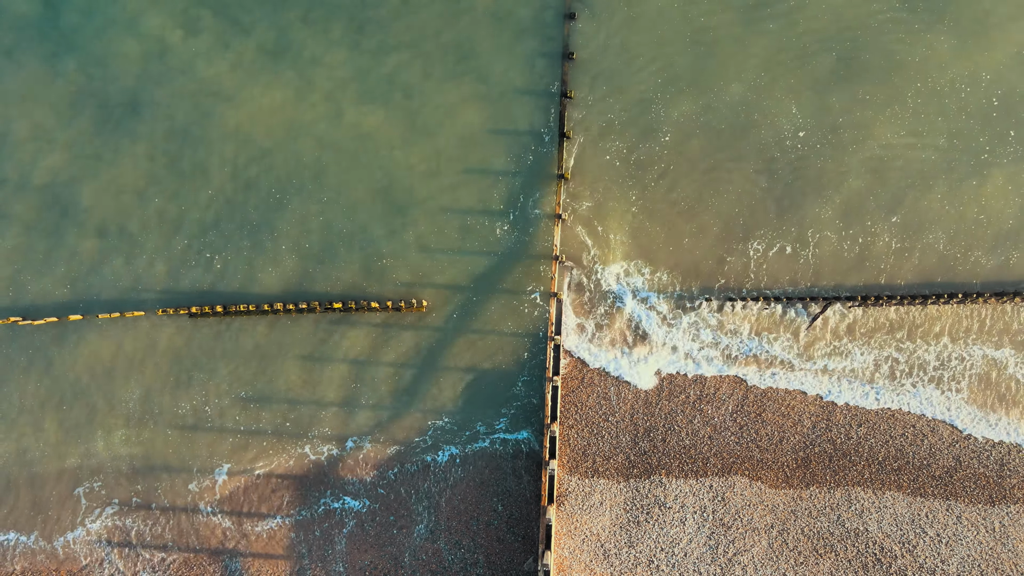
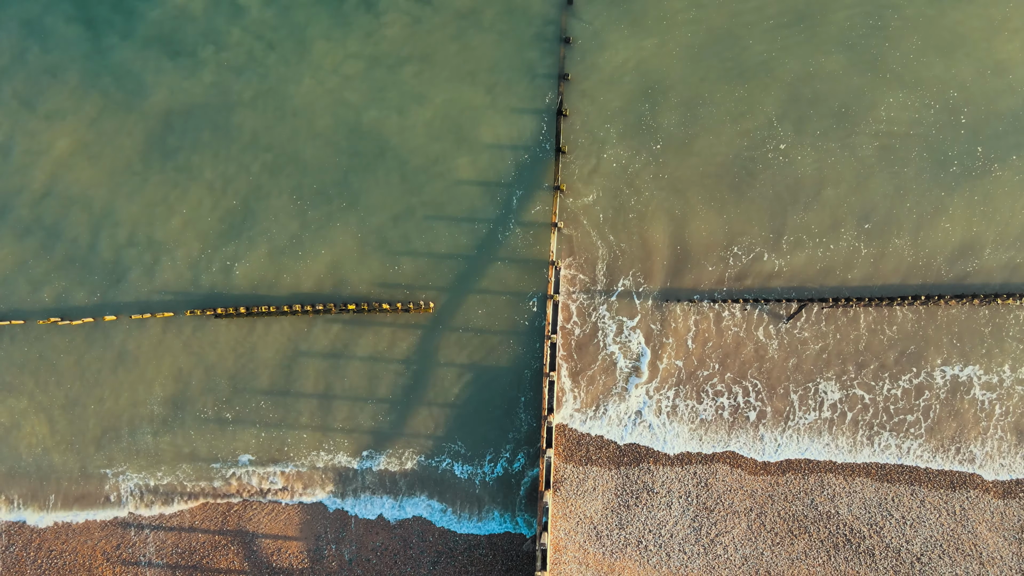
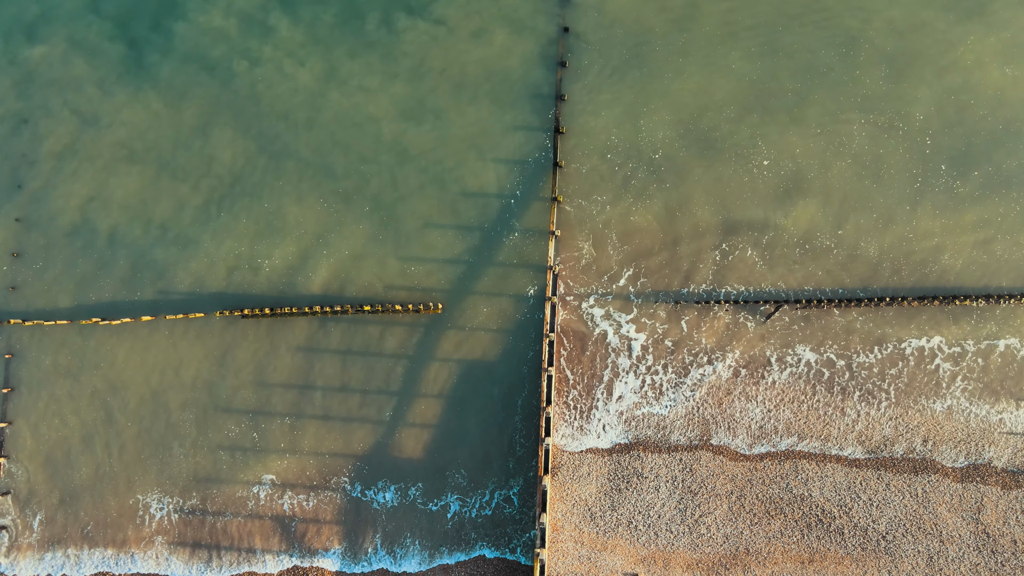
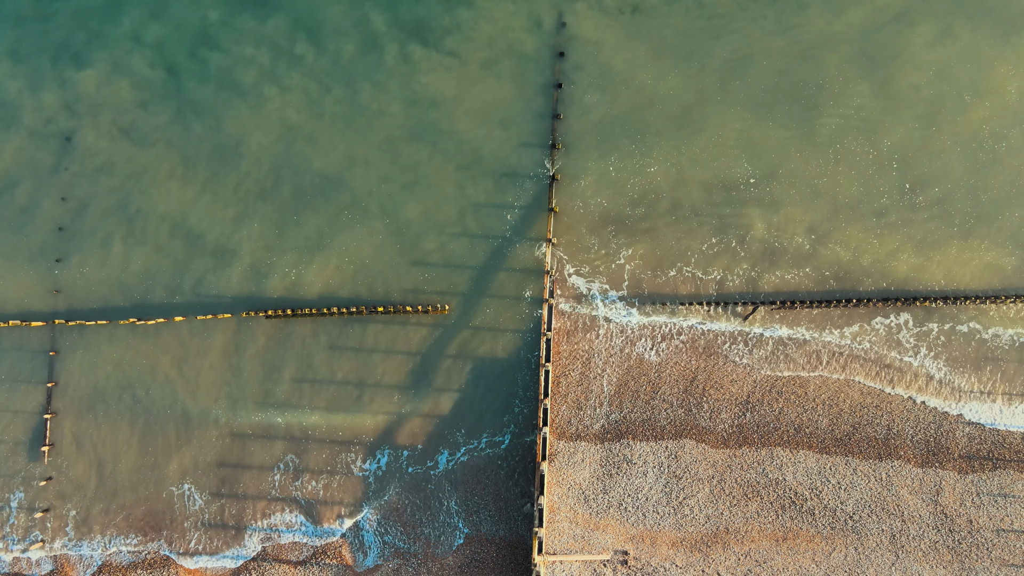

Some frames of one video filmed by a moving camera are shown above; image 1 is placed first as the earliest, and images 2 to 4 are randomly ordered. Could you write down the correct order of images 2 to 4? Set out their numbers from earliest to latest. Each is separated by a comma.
2, 3, 4
